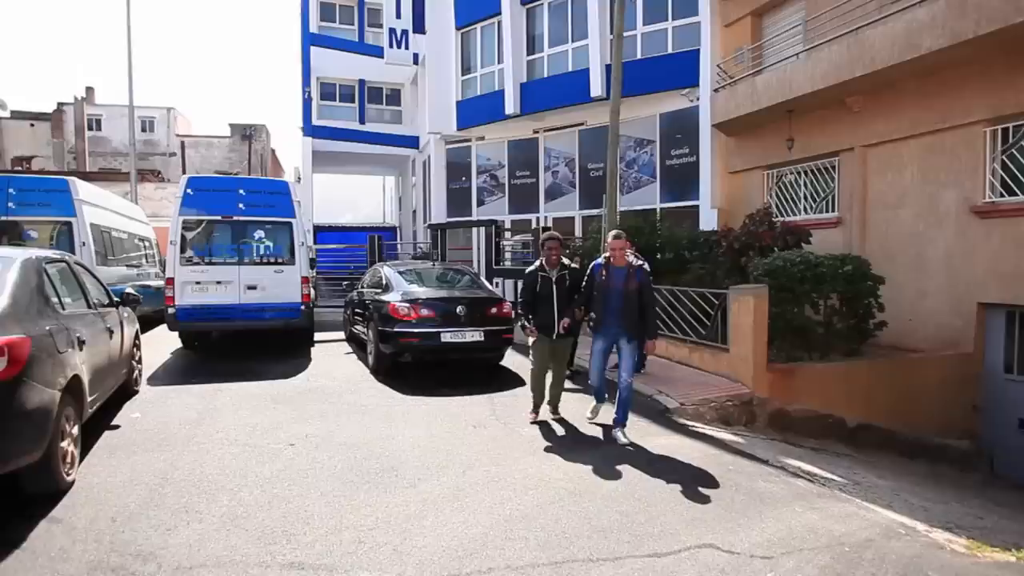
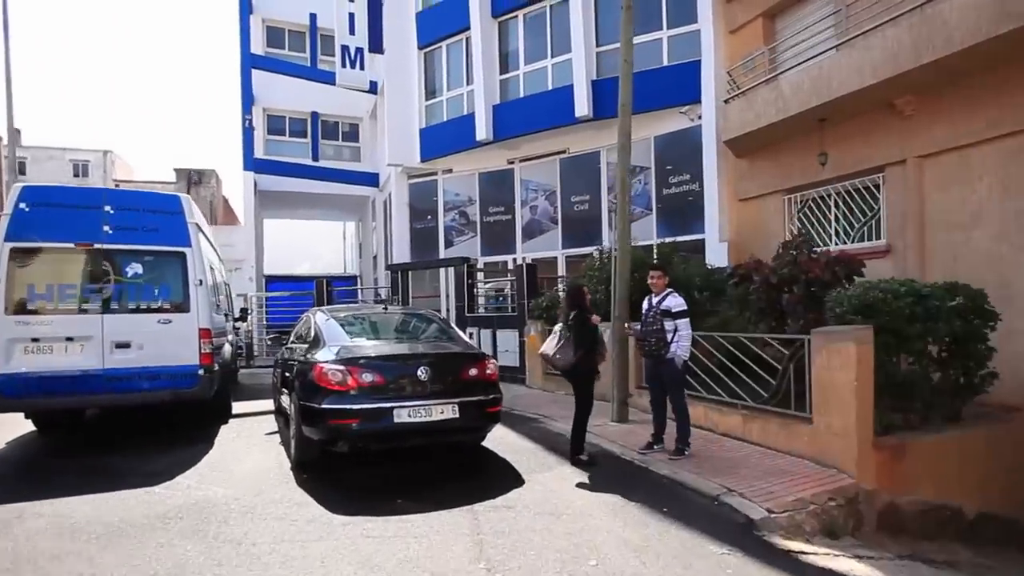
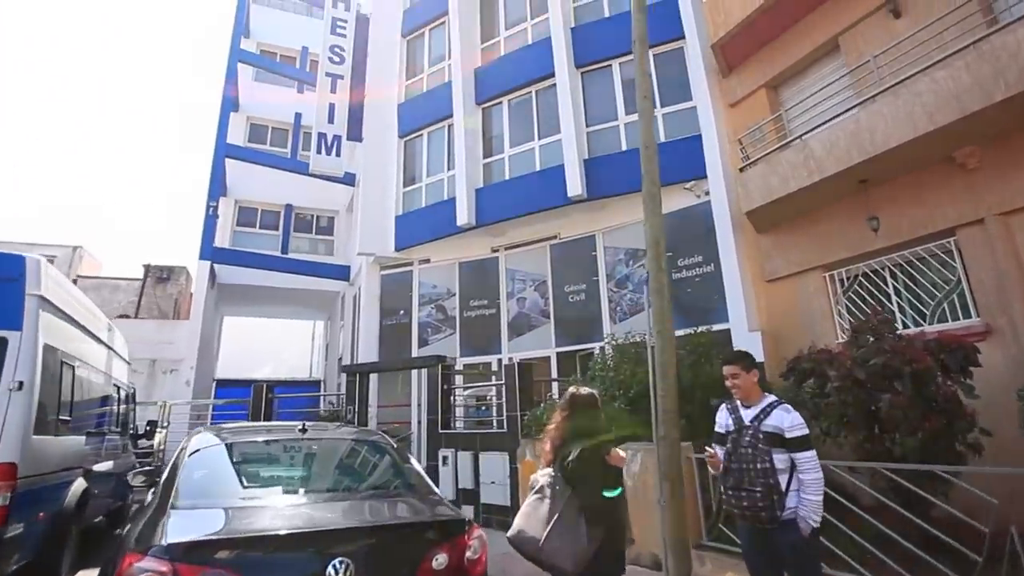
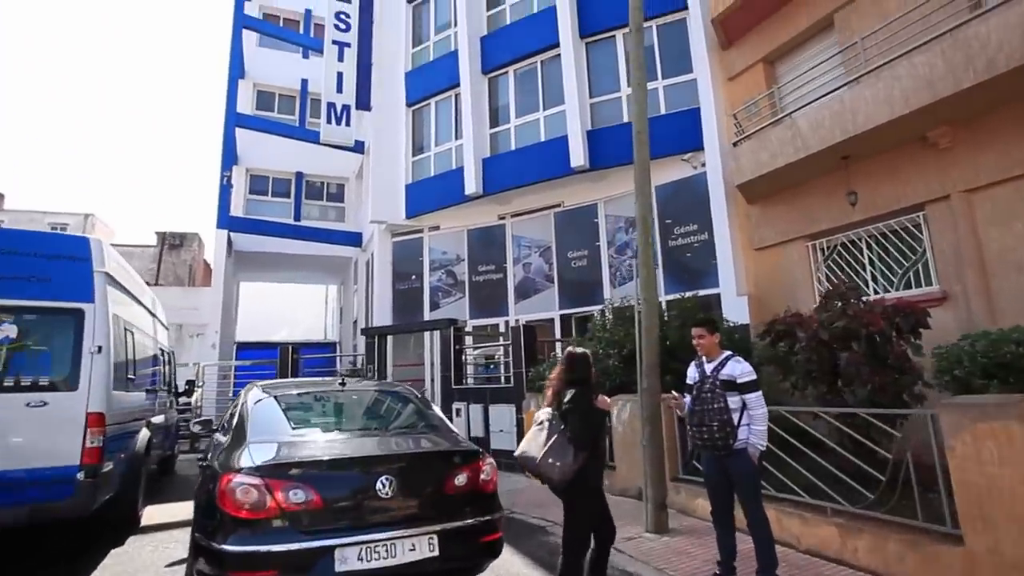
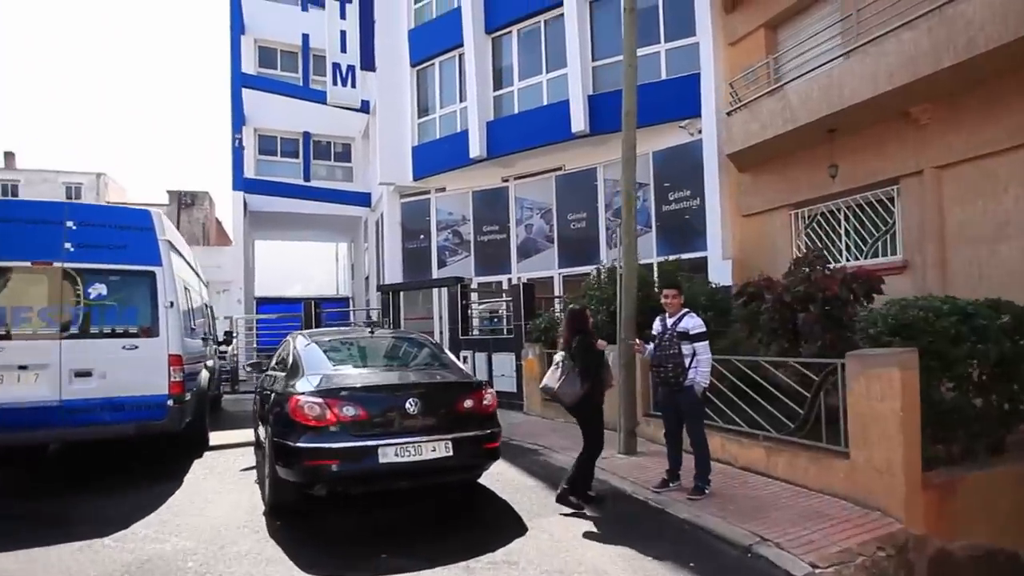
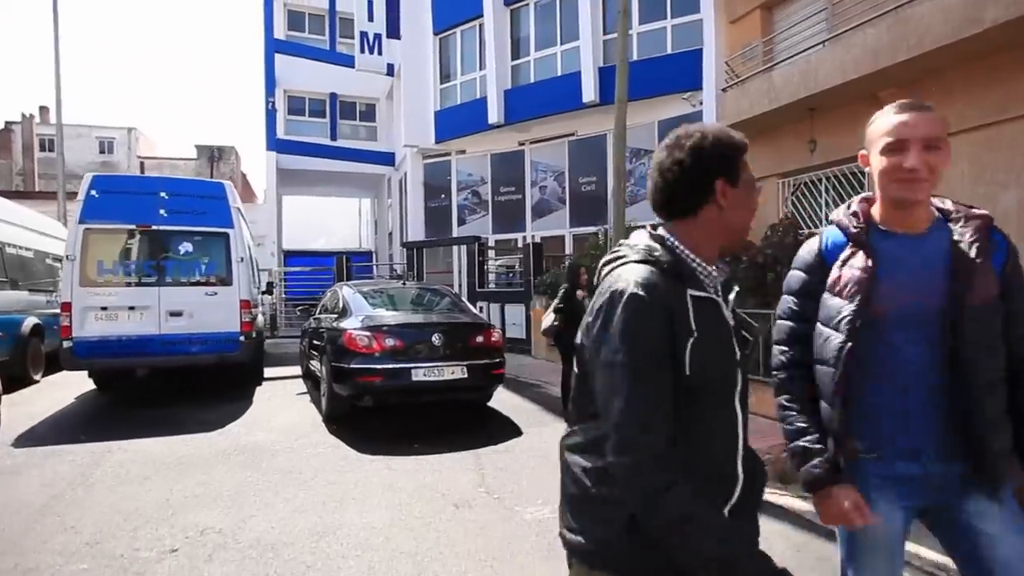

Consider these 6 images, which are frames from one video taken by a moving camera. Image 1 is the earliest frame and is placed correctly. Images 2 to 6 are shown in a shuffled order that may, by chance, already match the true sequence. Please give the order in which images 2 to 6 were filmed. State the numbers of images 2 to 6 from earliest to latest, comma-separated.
6, 2, 5, 4, 3
